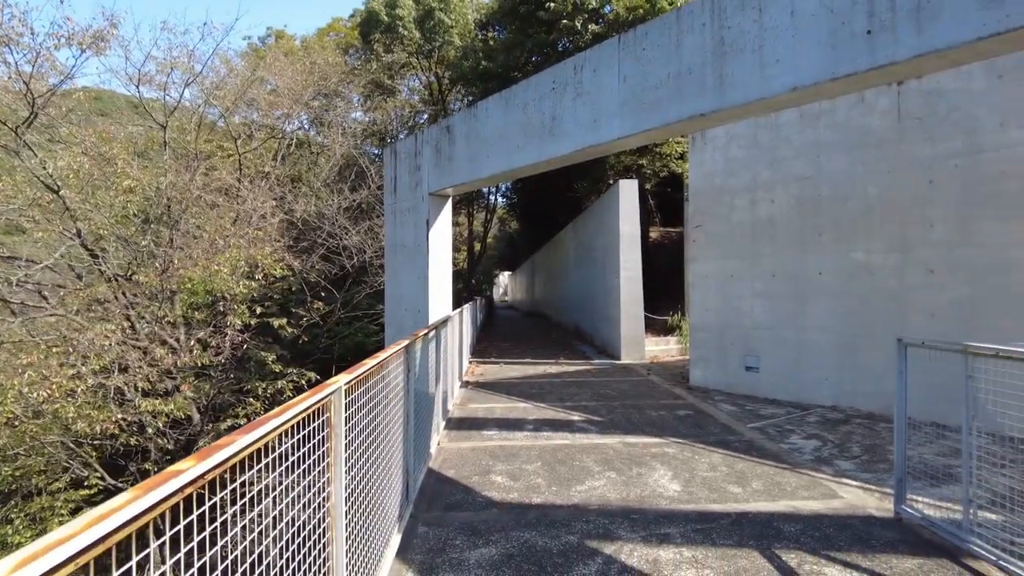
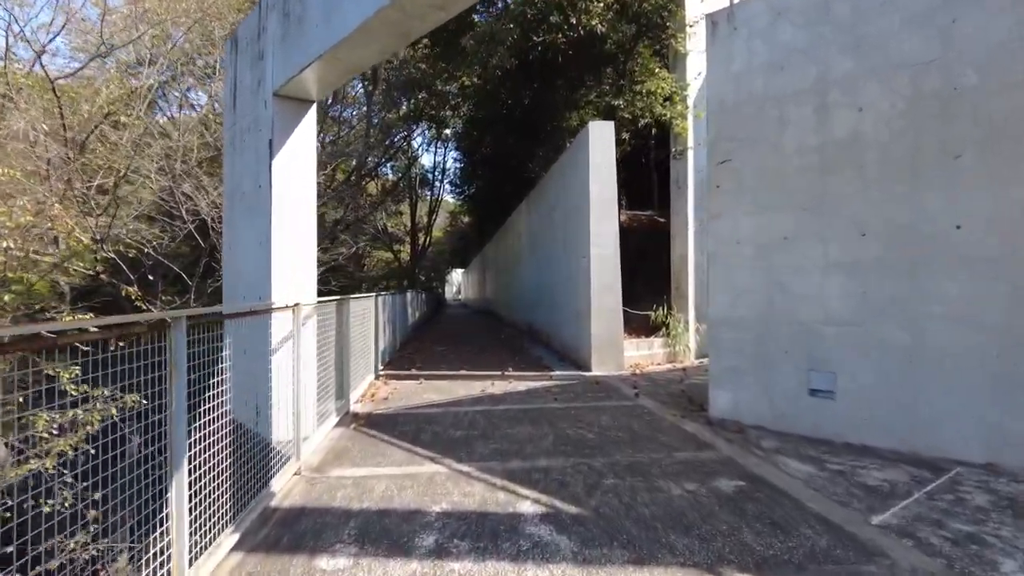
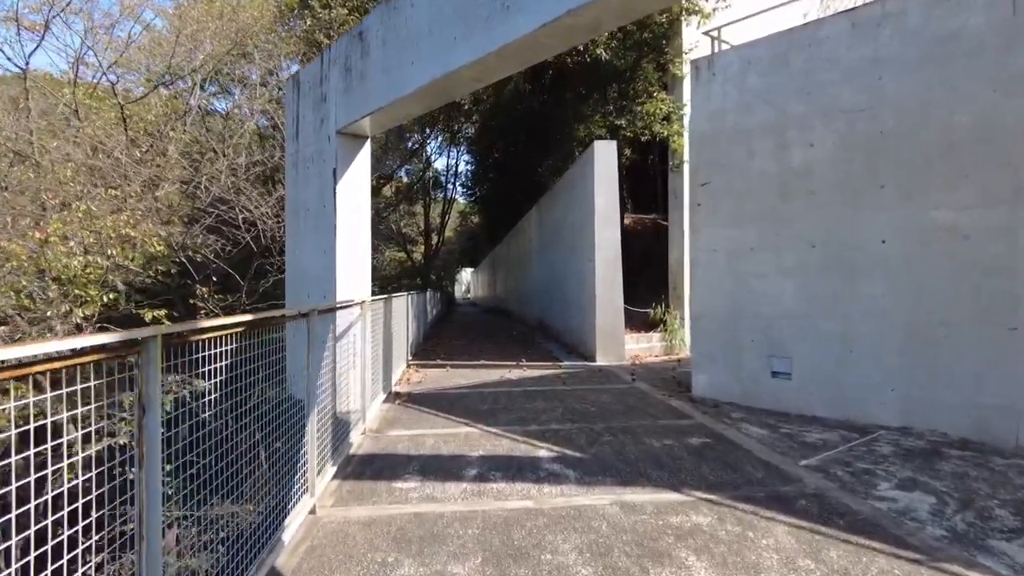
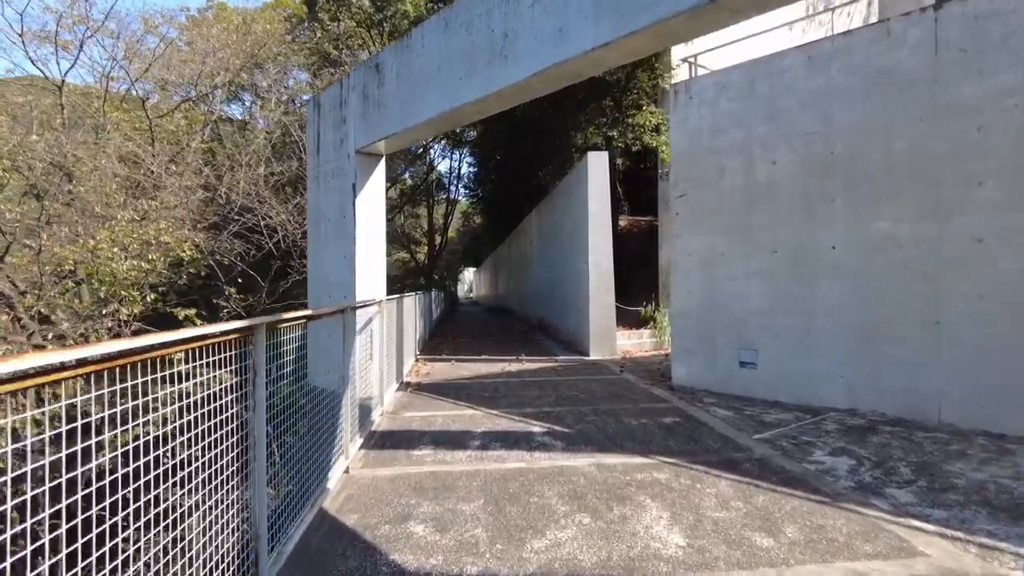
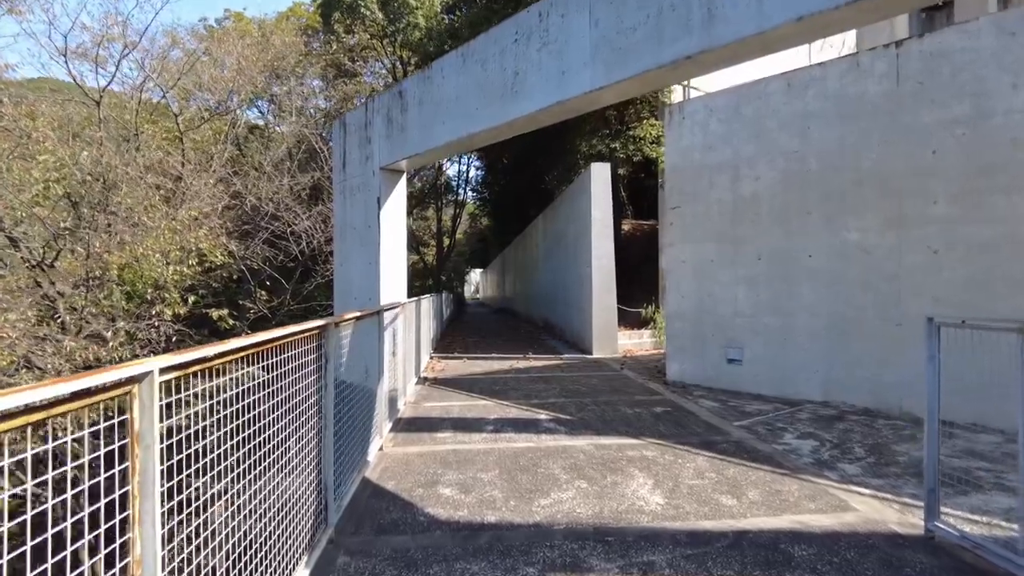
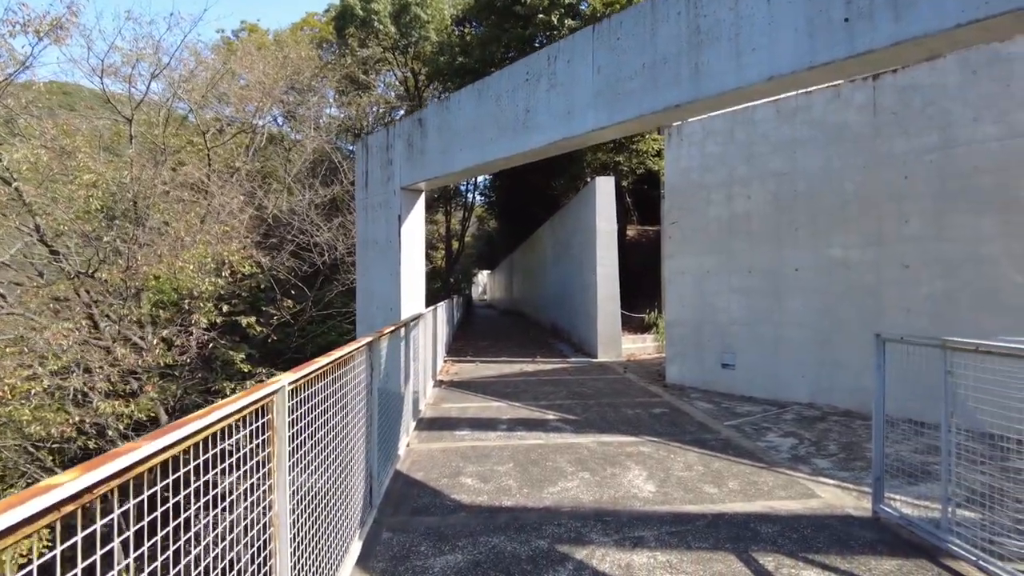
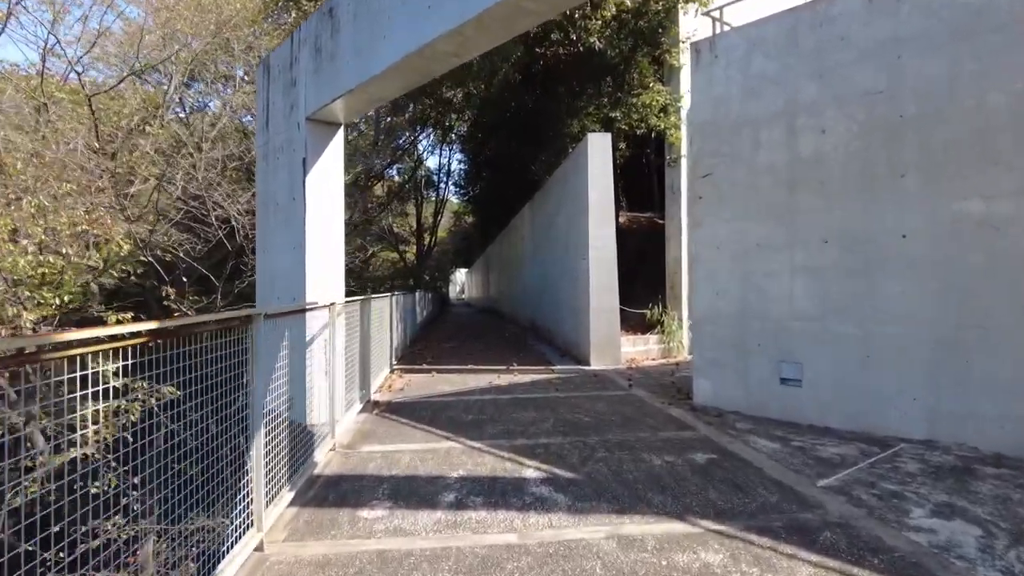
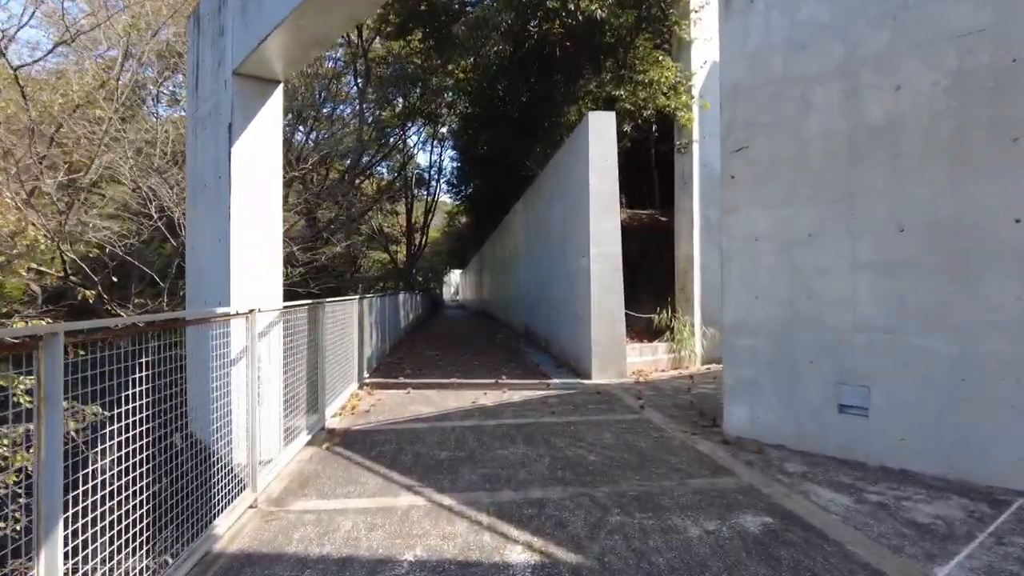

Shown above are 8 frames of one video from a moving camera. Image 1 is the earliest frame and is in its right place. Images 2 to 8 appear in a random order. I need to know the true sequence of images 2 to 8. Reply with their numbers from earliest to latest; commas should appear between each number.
6, 5, 4, 3, 7, 2, 8
